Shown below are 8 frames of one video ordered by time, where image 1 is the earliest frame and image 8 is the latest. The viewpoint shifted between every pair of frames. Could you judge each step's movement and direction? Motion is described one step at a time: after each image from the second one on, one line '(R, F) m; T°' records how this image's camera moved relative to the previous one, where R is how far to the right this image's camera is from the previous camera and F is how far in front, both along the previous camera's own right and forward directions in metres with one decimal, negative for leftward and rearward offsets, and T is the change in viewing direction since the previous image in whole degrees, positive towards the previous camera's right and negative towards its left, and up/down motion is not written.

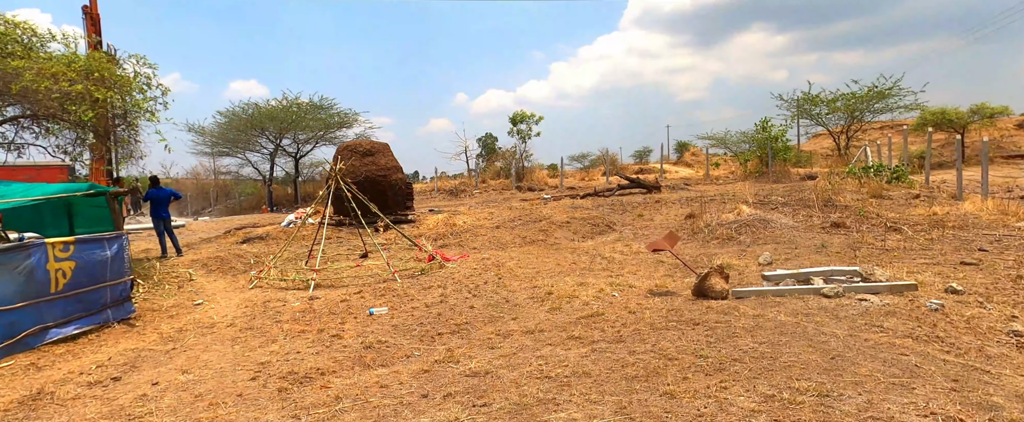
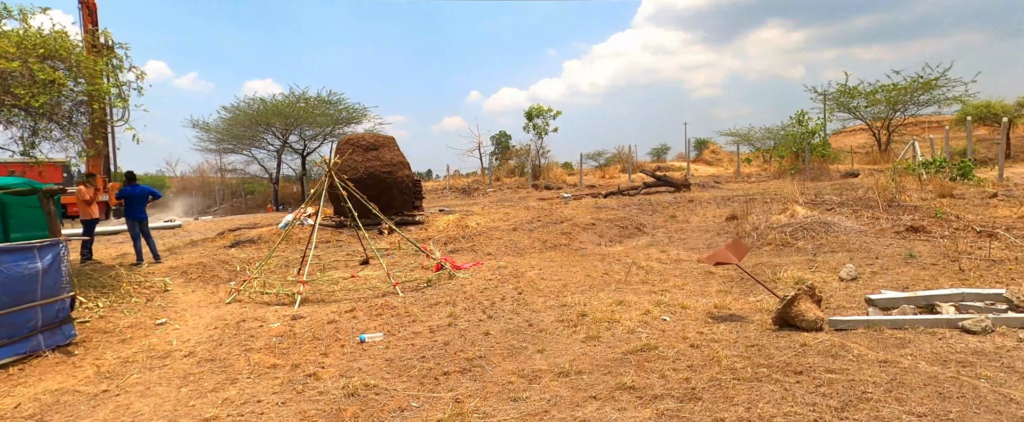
(-0.1, +1.0) m; -1°
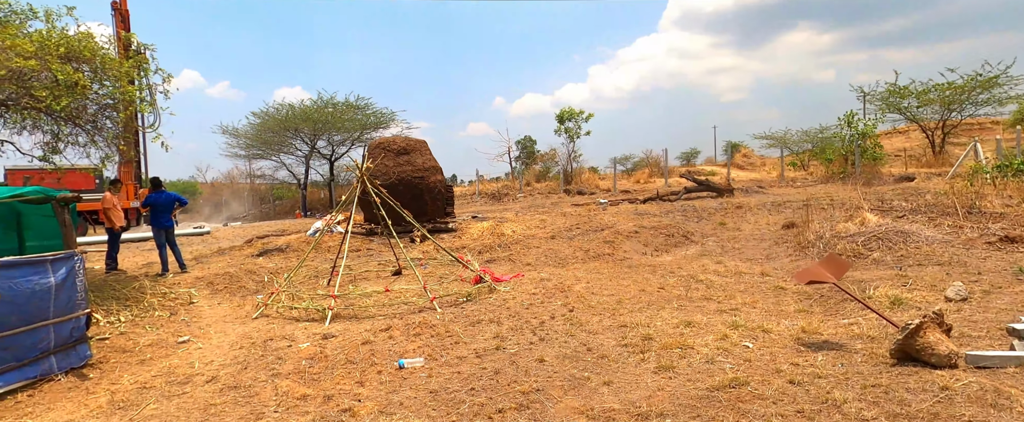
(-0.2, +0.5) m; -3°
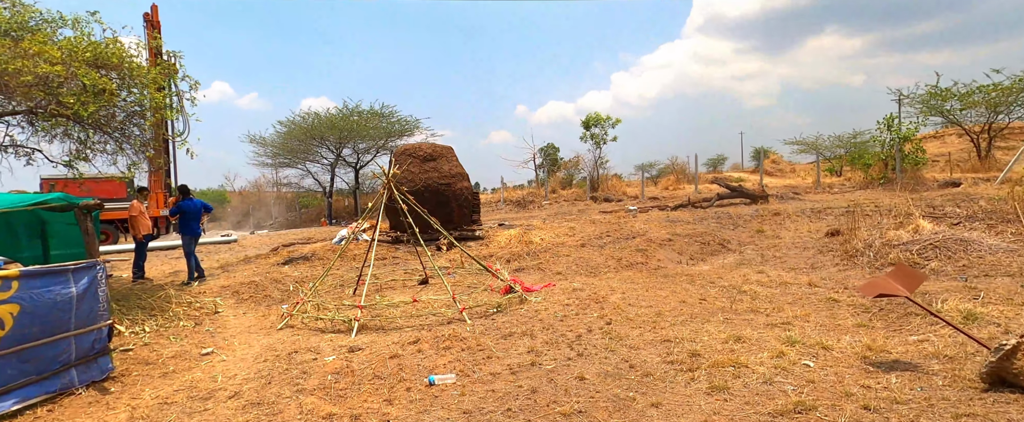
(-0.1, +0.2) m; -2°
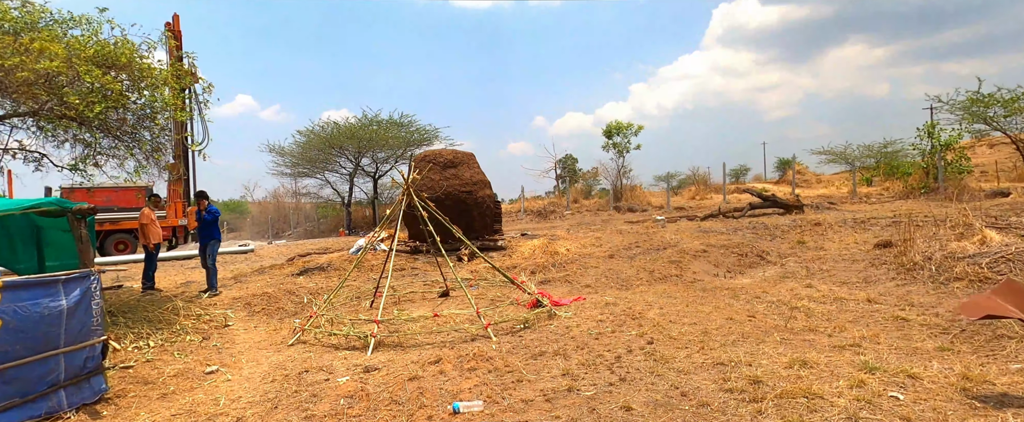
(-0.1, +0.4) m; -2°
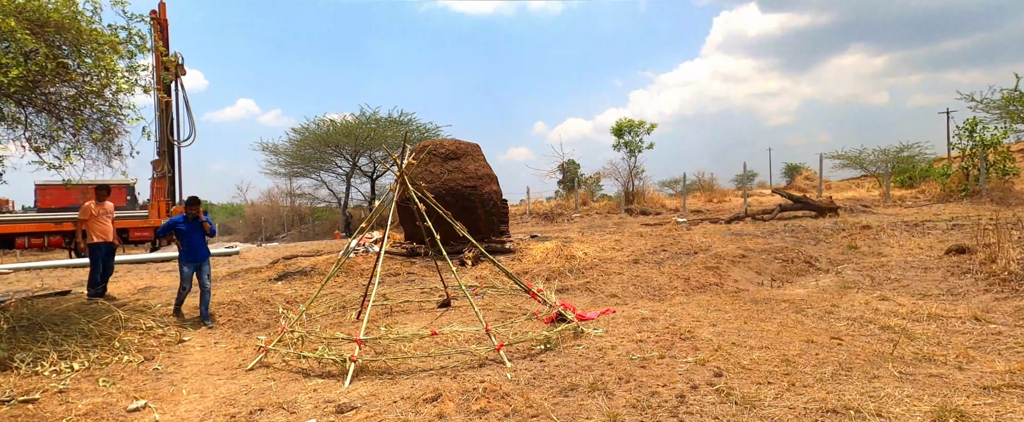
(-0.1, +1.0) m; 0°
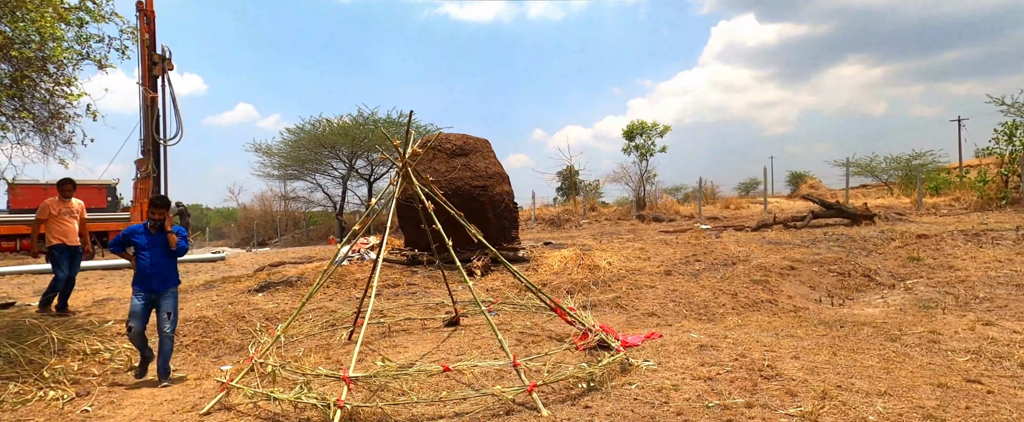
(-0.2, +0.9) m; 0°
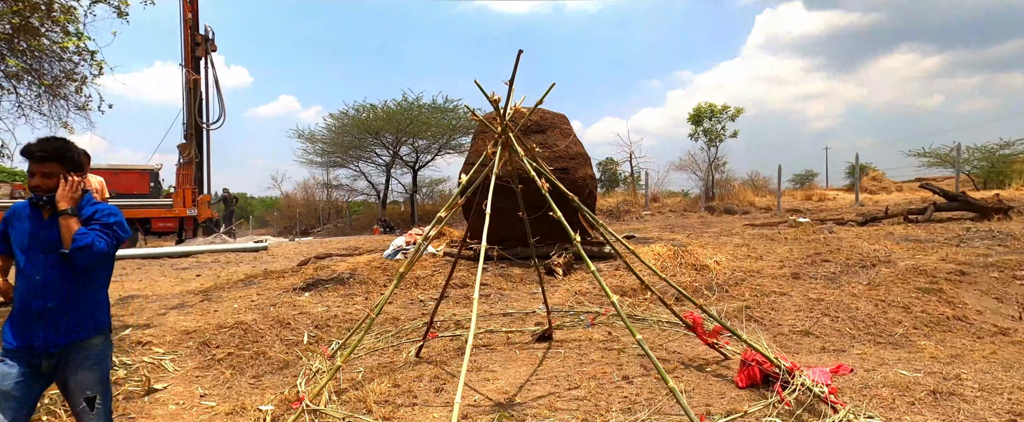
(-0.5, +1.0) m; -4°
